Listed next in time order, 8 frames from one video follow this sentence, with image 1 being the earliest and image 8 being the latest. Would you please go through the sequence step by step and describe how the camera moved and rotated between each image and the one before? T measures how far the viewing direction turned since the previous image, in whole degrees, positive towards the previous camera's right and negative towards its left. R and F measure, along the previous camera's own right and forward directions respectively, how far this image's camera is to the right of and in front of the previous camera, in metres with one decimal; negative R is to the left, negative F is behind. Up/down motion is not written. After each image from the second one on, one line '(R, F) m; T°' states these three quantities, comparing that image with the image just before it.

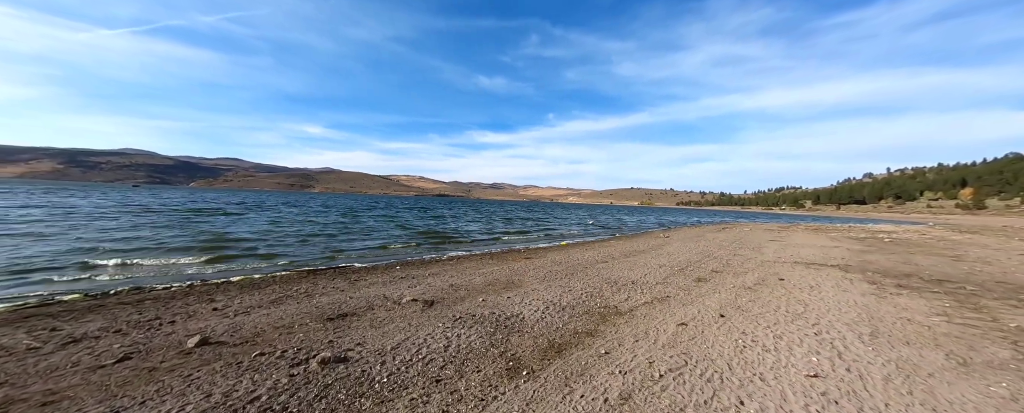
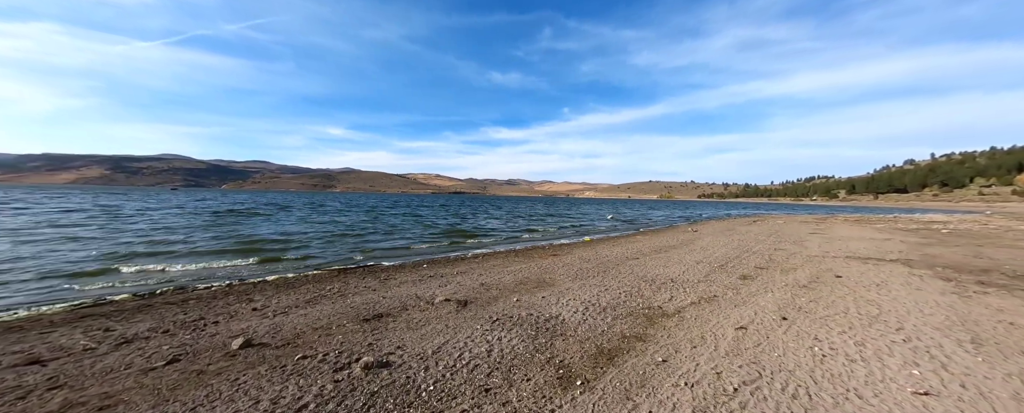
(-0.4, +0.3) m; -3°
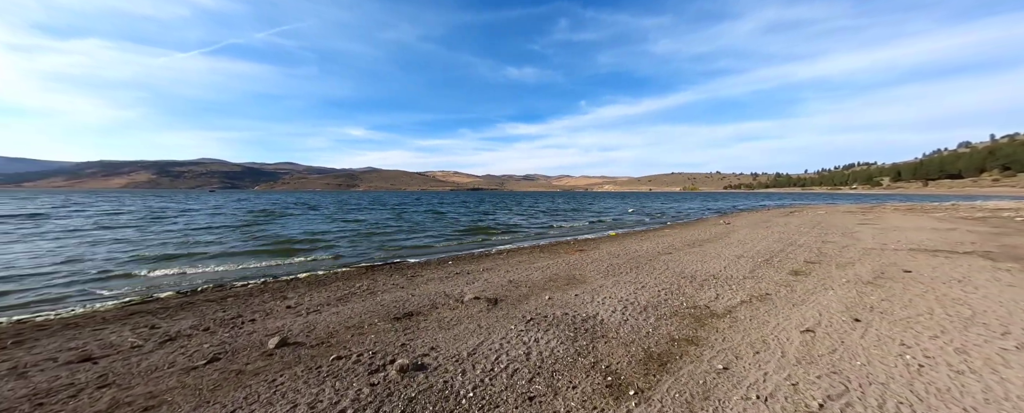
(-0.3, +0.3) m; -4°
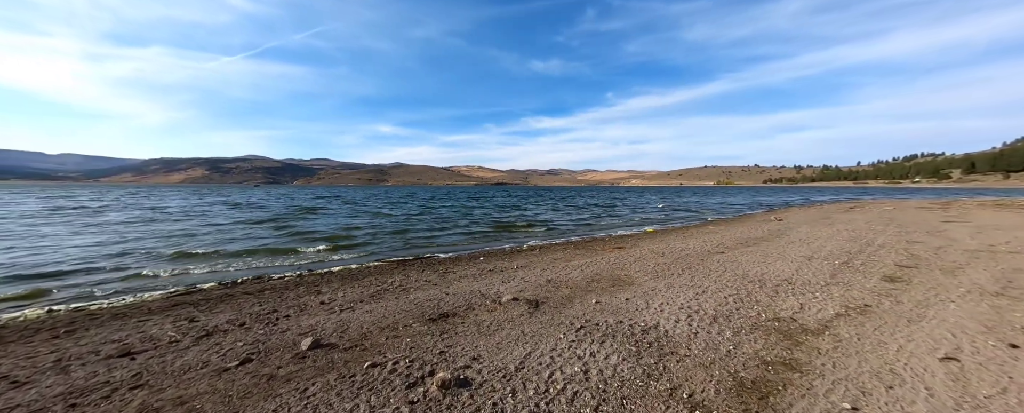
(-0.4, +0.7) m; -5°
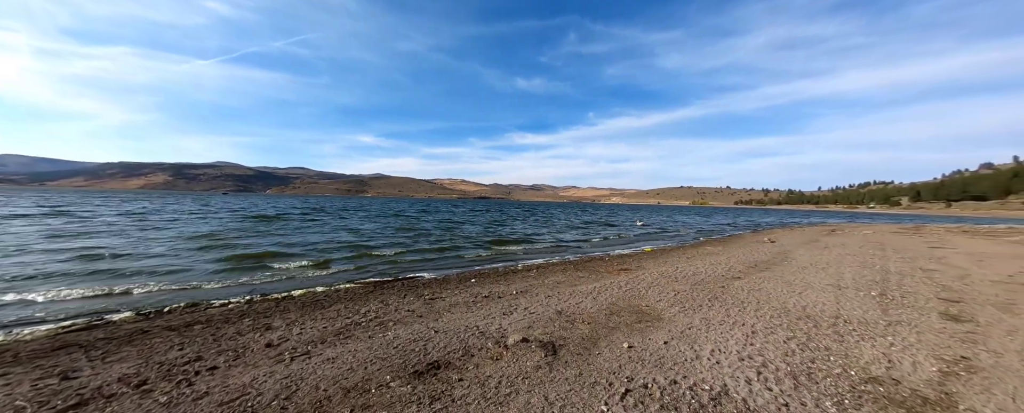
(-0.5, +1.4) m; +4°
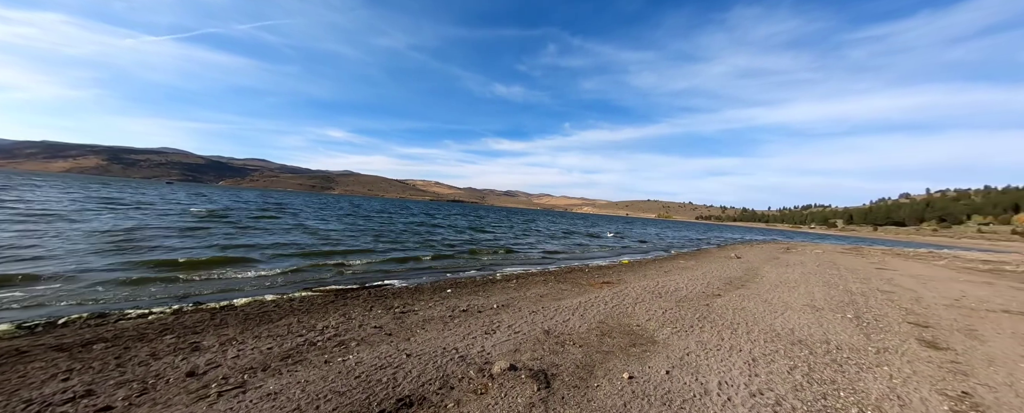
(-0.3, +0.7) m; +5°
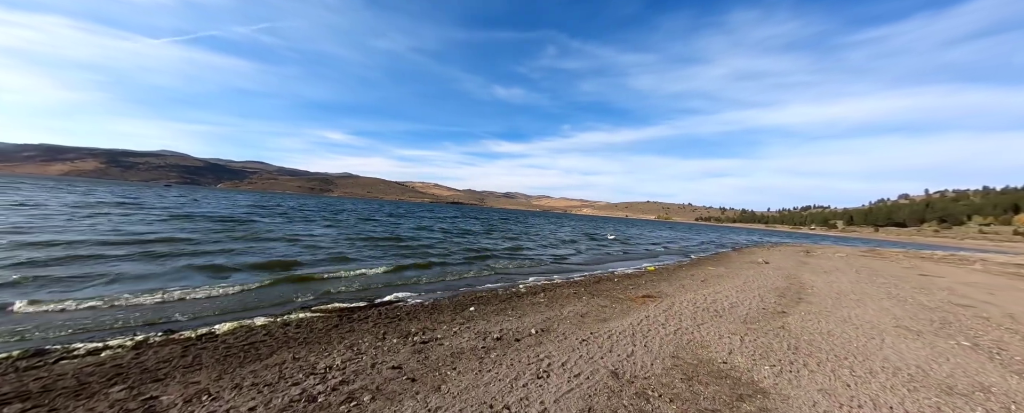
(-1.0, +1.5) m; 0°
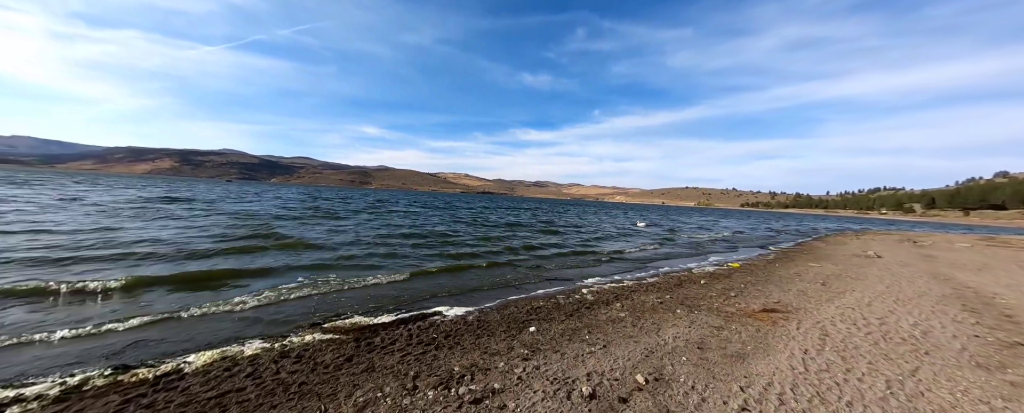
(-0.9, +2.6) m; -6°
